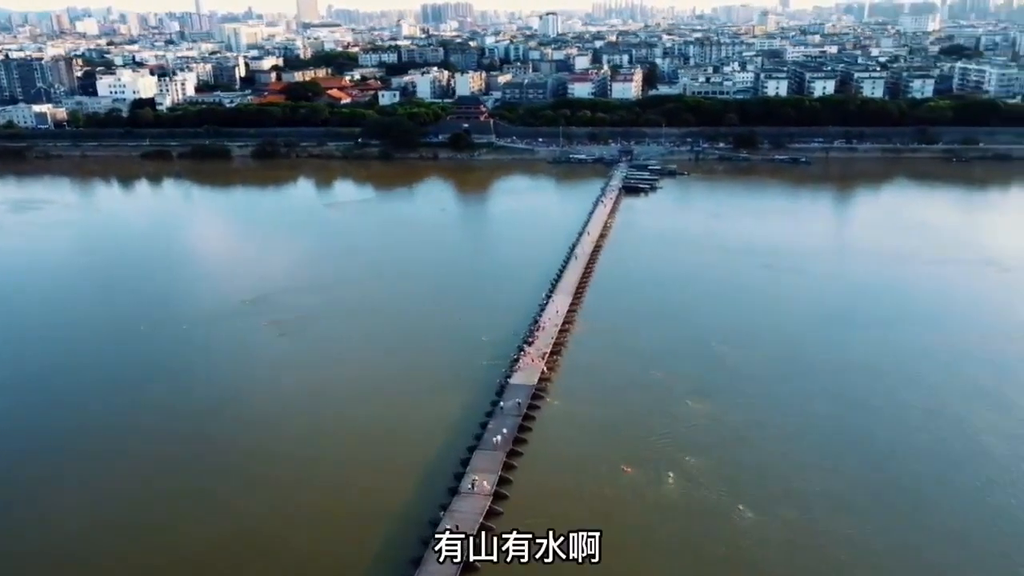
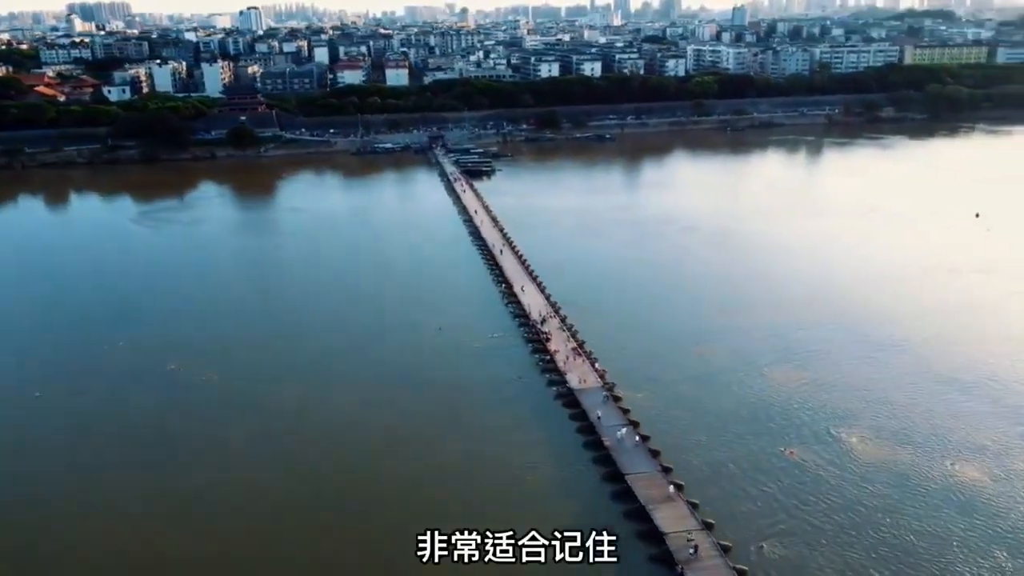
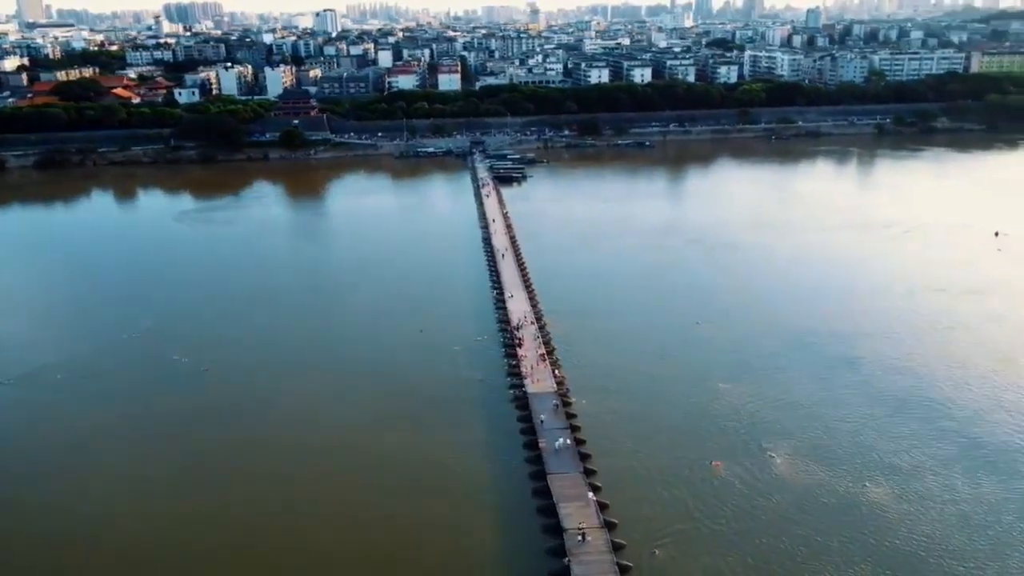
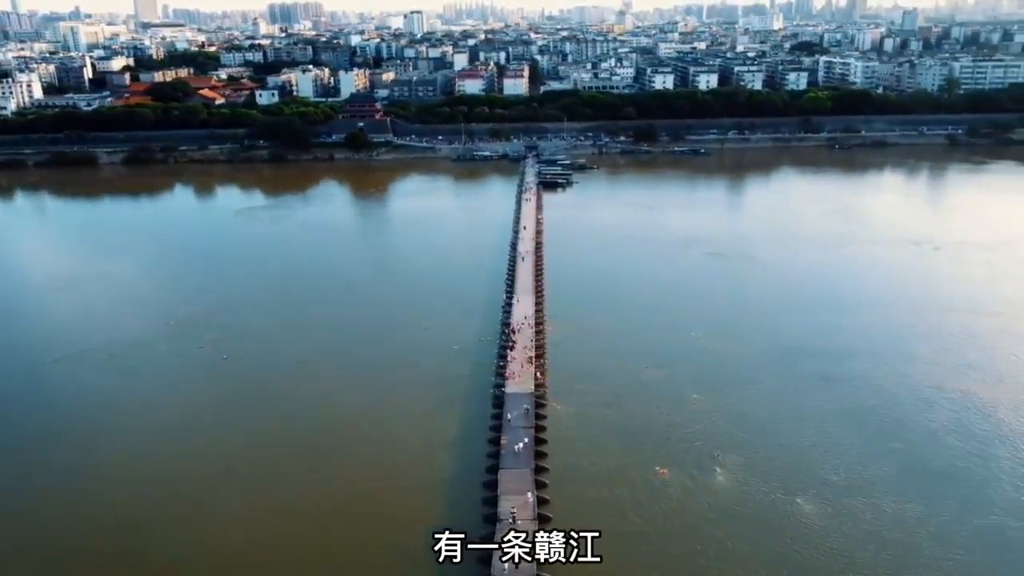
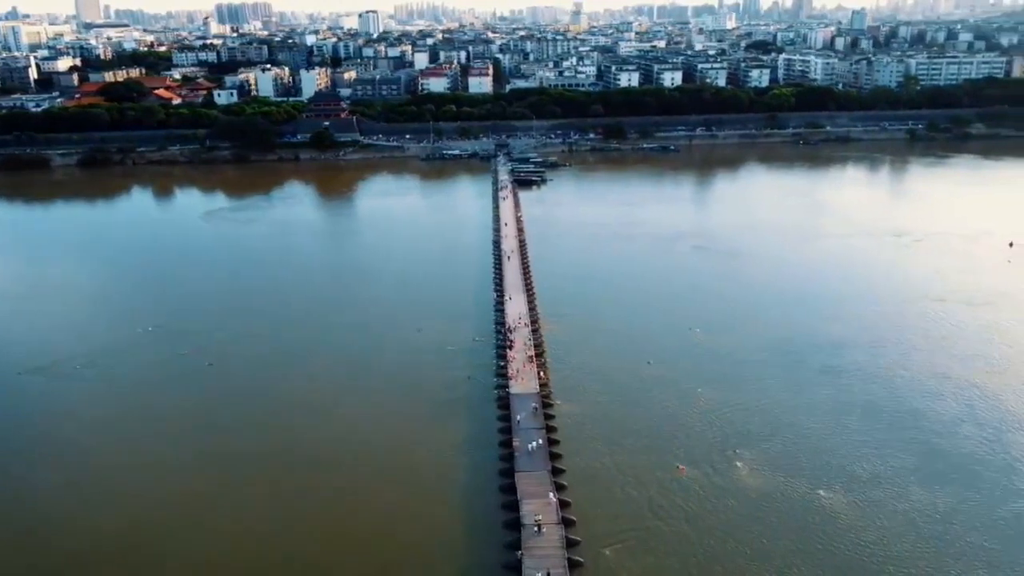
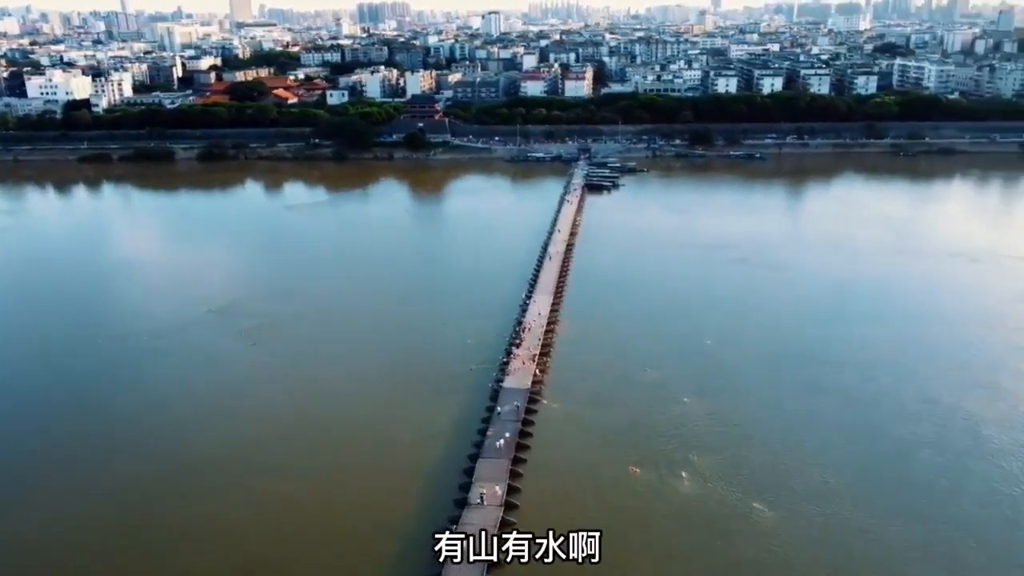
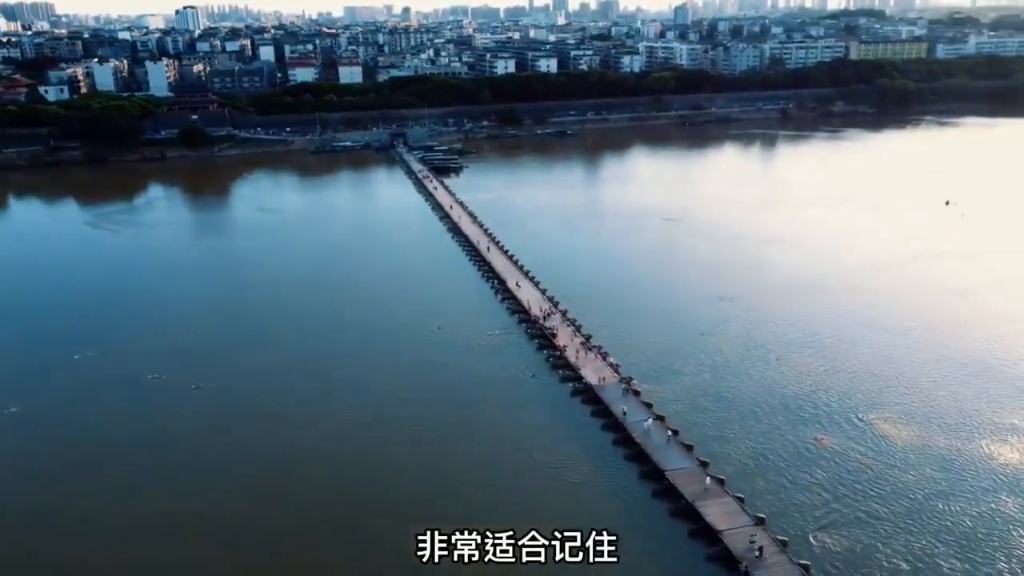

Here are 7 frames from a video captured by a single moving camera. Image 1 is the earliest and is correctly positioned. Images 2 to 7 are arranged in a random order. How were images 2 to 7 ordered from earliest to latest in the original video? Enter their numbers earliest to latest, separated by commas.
6, 4, 5, 3, 2, 7
